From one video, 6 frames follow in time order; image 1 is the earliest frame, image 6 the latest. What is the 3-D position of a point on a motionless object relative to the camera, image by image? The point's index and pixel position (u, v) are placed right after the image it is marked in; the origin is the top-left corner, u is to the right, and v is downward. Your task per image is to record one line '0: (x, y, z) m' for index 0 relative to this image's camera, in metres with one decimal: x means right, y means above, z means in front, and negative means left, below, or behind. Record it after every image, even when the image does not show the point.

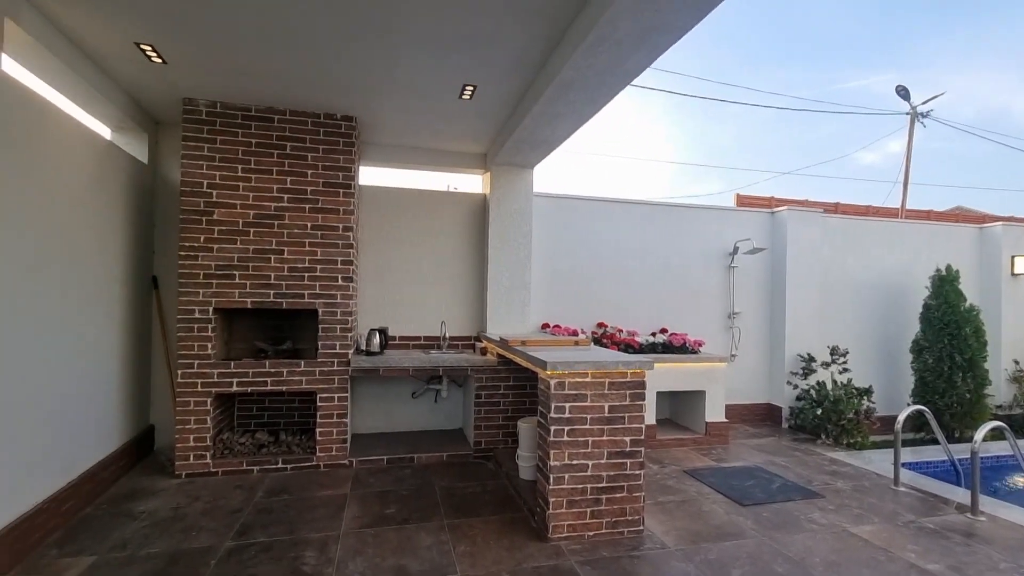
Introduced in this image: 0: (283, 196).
0: (-1.8, +0.7, +3.9) m
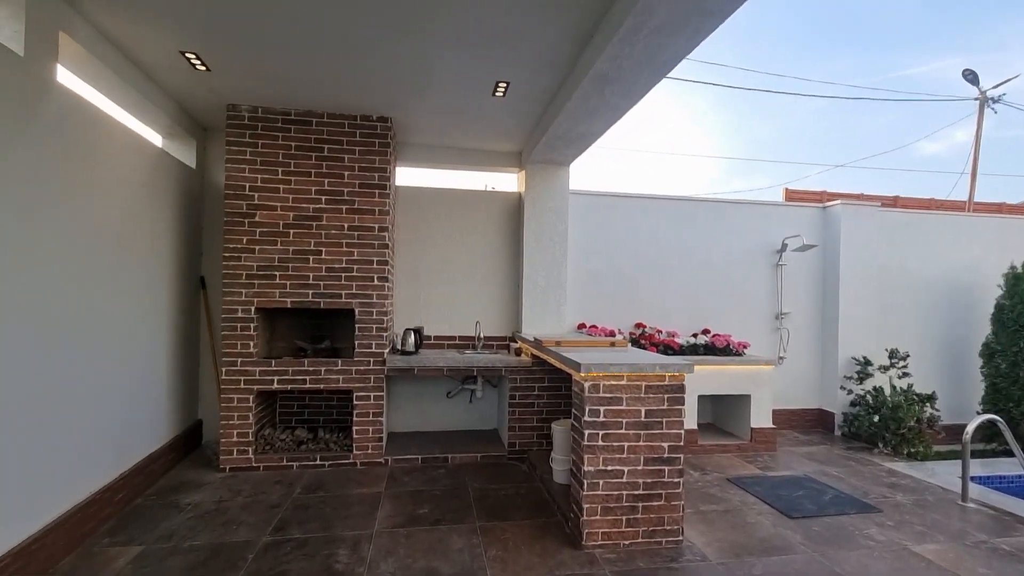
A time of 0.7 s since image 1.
0: (-1.5, +0.7, +3.9) m
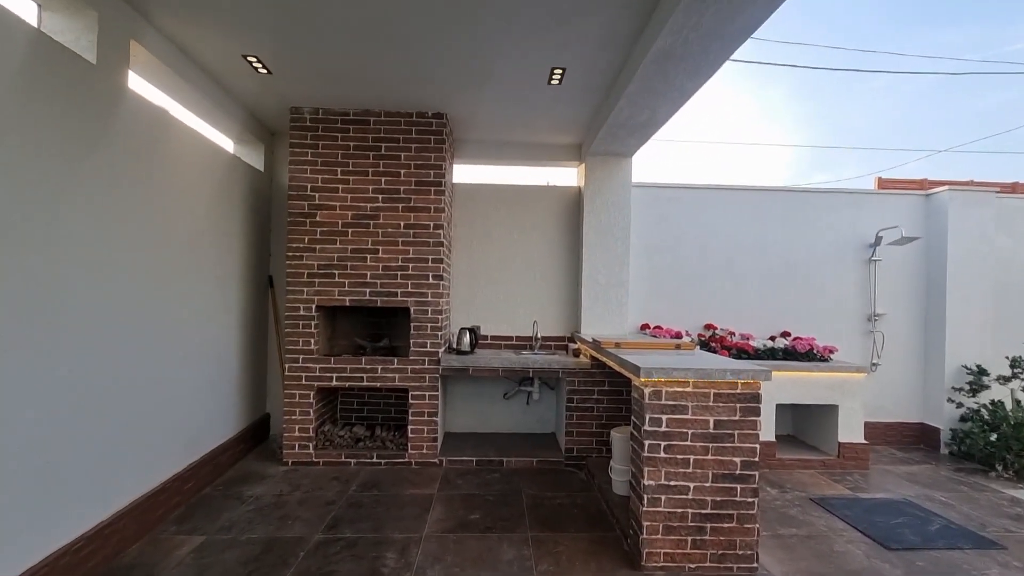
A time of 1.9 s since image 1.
0: (-1.1, +0.7, +3.9) m
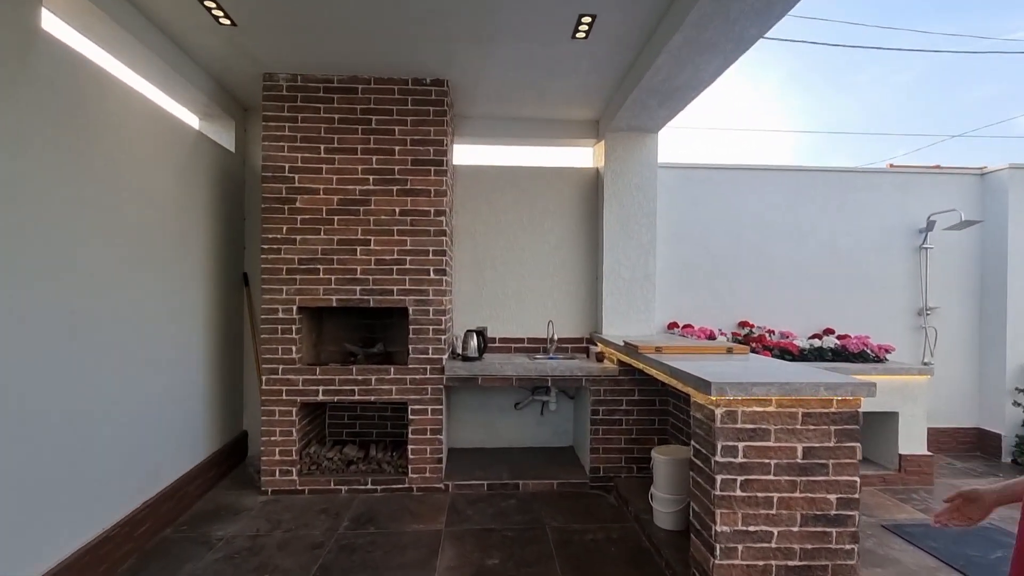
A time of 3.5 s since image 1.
0: (-1.0, +0.7, +3.4) m
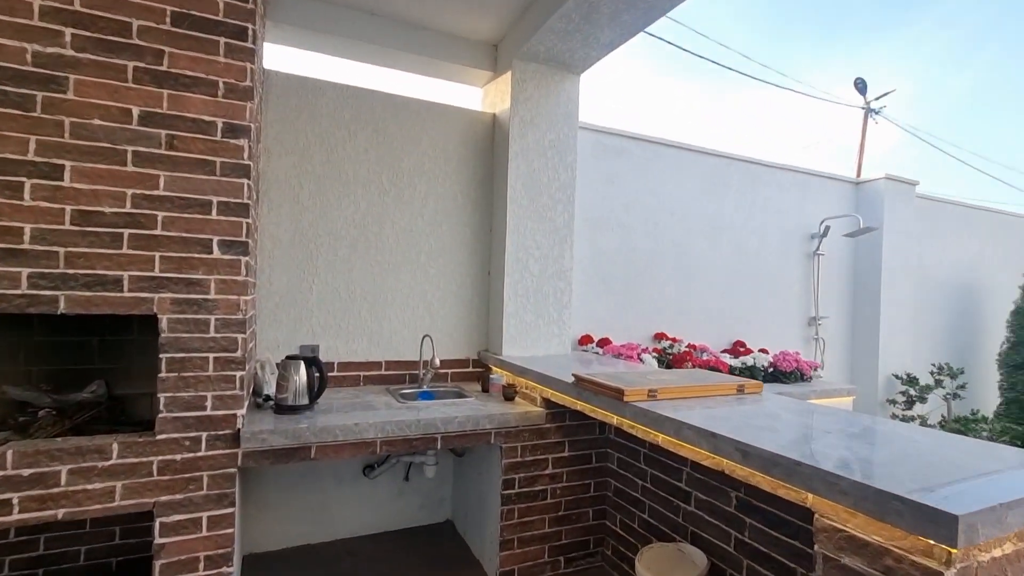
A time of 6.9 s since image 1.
0: (-1.4, +0.8, +1.5) m
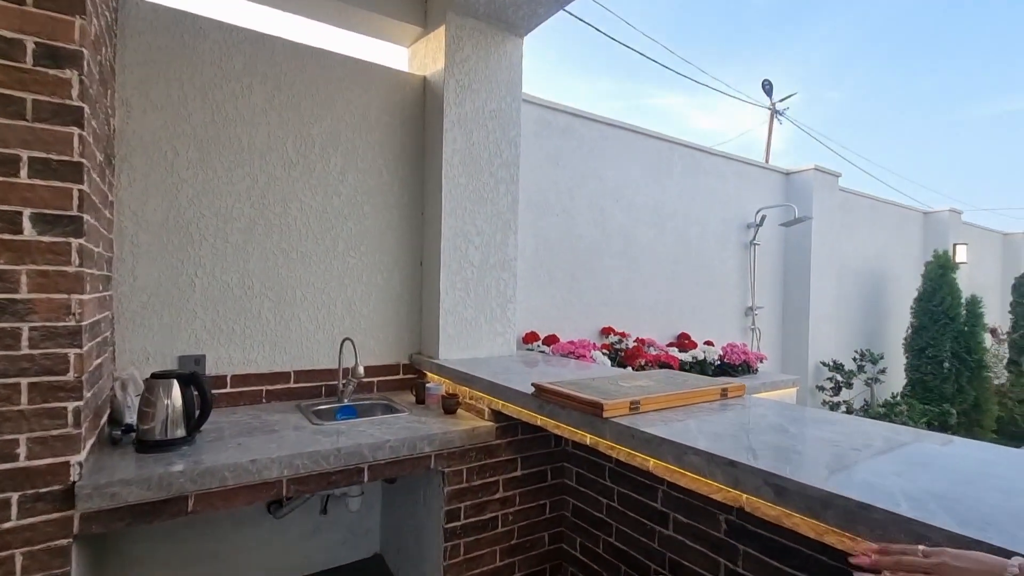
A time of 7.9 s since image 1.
0: (-1.5, +0.8, +1.0) m
